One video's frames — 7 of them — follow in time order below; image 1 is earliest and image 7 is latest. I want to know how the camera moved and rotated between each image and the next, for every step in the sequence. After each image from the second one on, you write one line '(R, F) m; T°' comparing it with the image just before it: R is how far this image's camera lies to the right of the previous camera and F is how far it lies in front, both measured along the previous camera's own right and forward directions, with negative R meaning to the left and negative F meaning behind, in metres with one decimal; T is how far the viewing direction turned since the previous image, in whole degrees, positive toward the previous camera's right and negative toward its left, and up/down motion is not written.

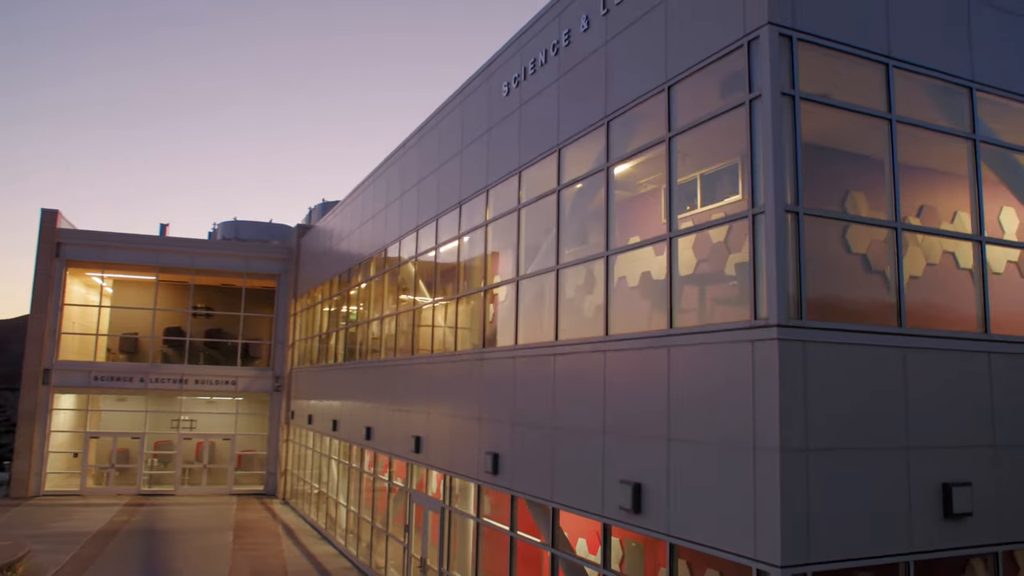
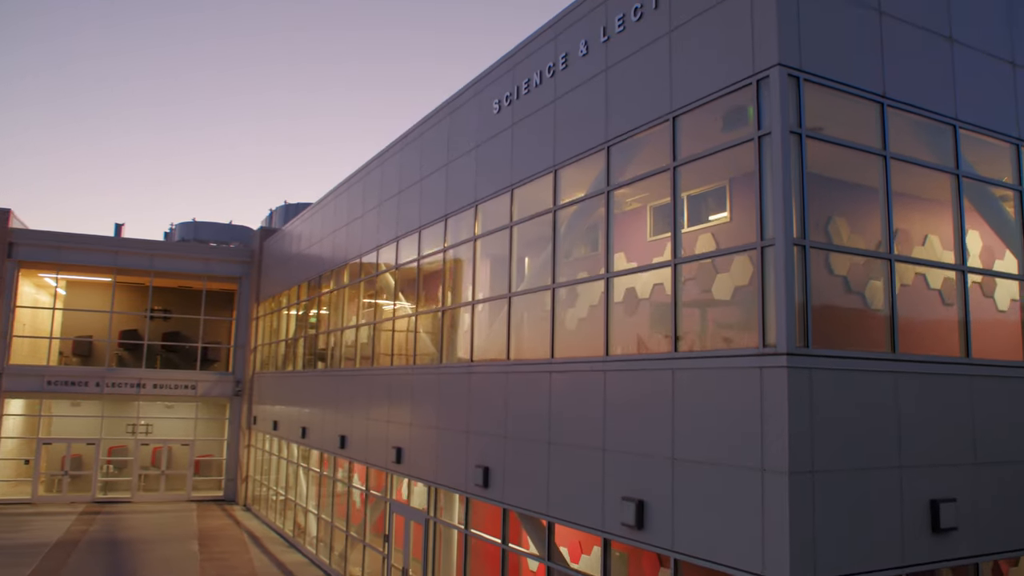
(-0.7, -0.2) m; +4°
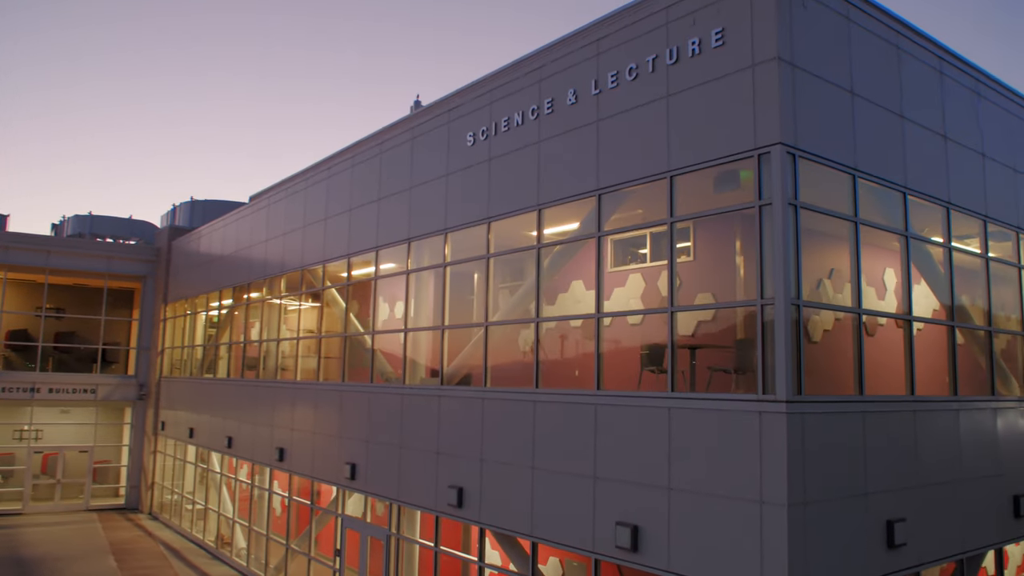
(-1.6, -0.5) m; +9°
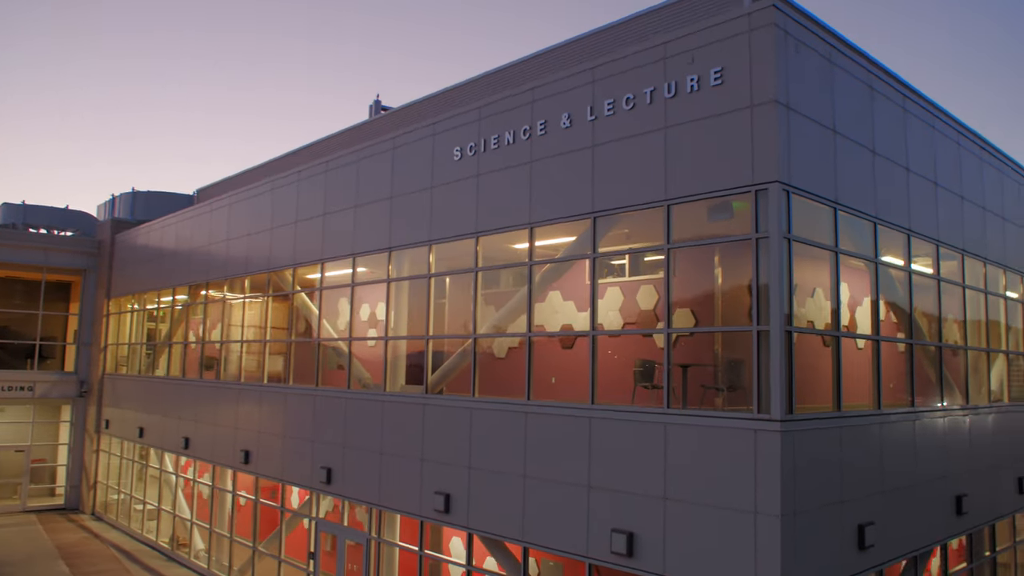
(-1.0, -0.4) m; +5°
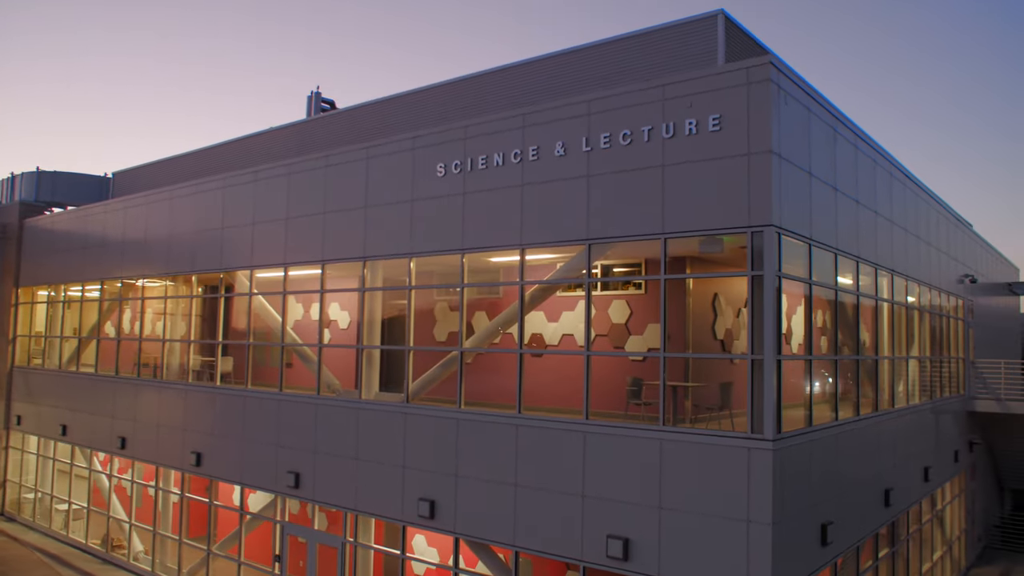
(-1.7, -0.5) m; +8°
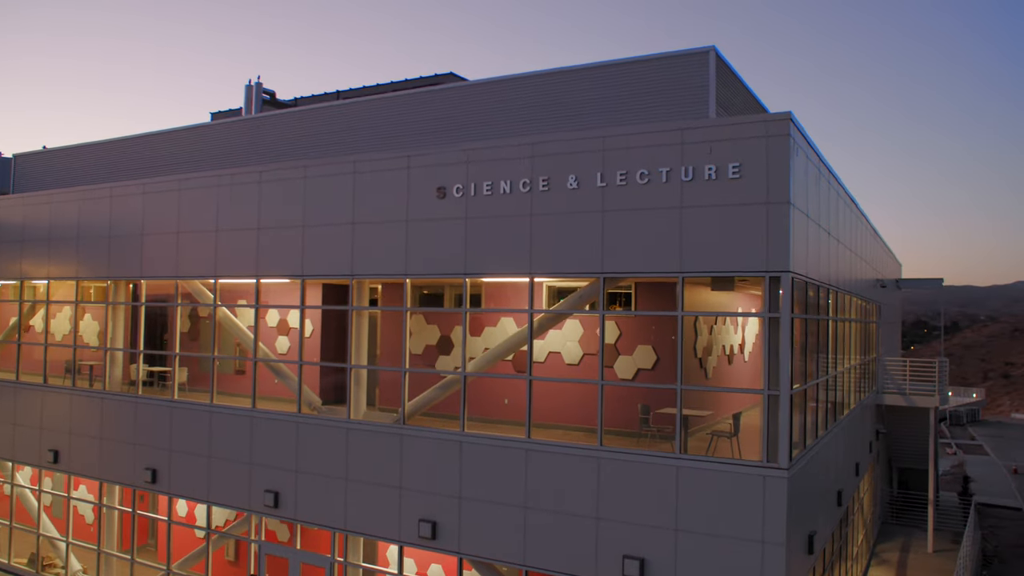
(-2.2, -0.1) m; +9°
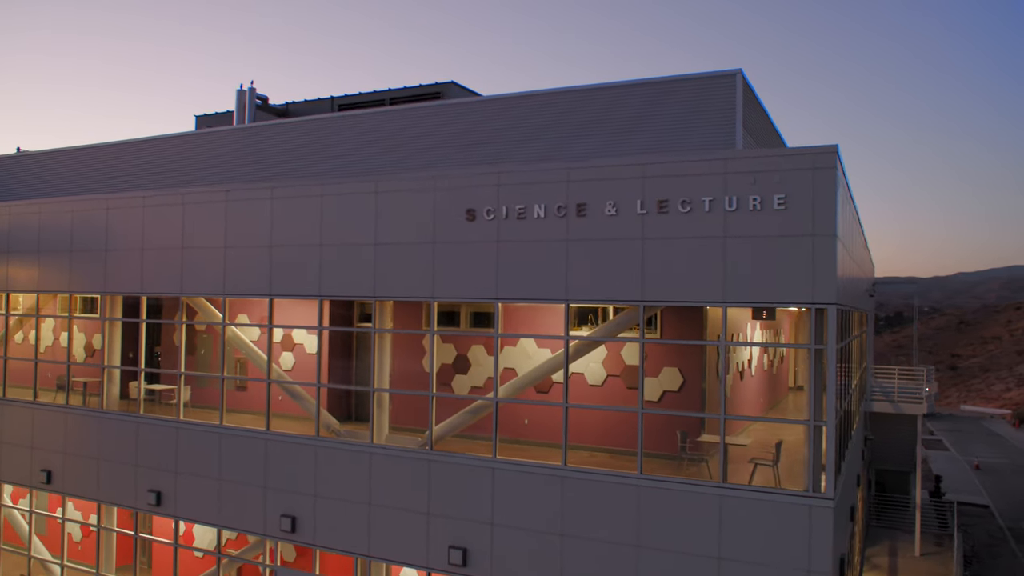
(-1.4, +0.2) m; +3°
